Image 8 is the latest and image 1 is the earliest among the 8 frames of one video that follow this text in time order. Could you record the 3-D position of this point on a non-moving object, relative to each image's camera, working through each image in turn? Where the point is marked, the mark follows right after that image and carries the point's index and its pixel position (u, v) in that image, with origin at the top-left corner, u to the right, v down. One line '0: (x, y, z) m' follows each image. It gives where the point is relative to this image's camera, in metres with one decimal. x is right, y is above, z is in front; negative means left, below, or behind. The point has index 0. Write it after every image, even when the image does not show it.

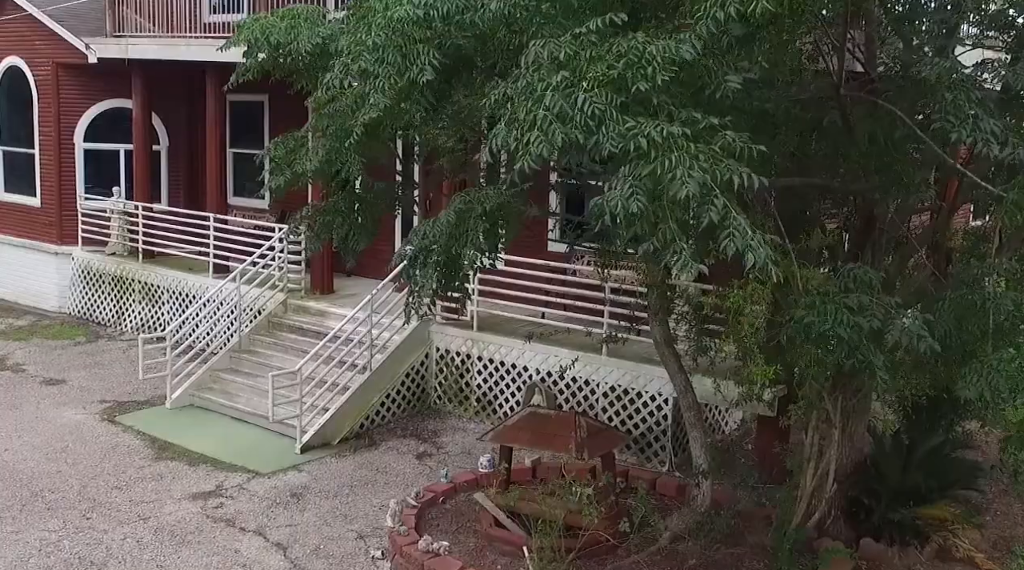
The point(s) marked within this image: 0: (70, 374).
0: (-5.1, -1.0, +12.0) m
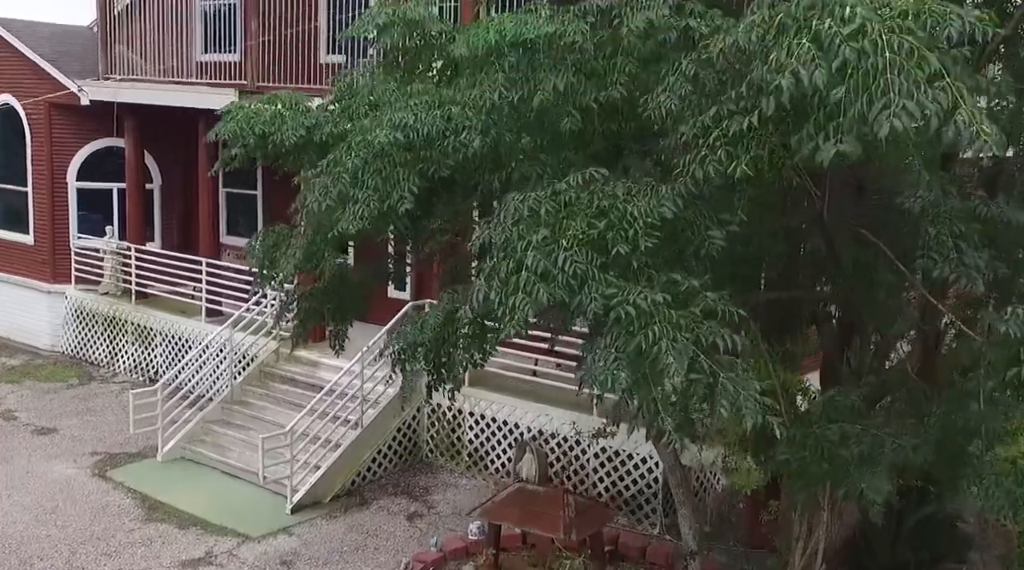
0: (-5.2, -1.6, +12.0) m
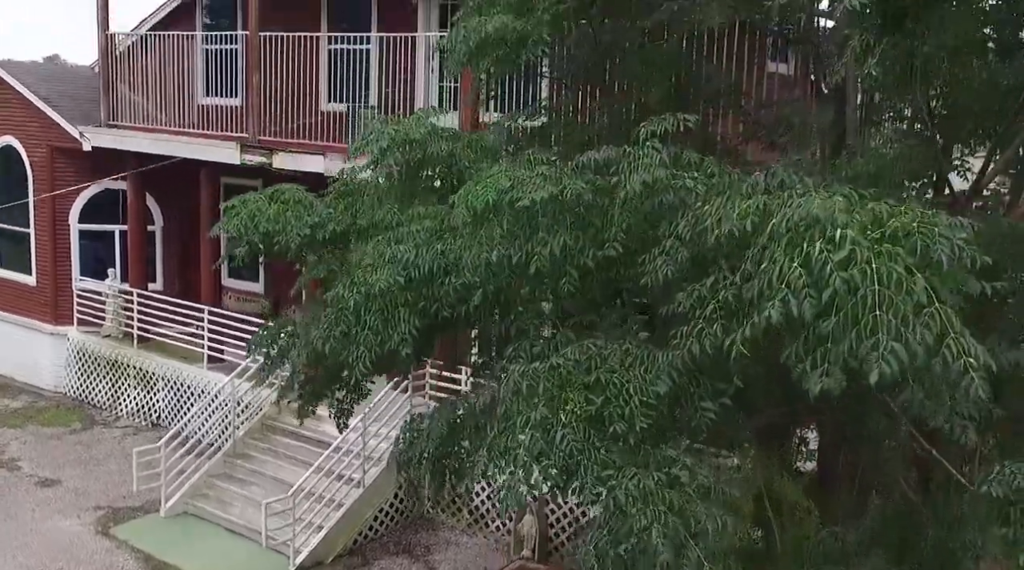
0: (-5.2, -2.2, +12.1) m
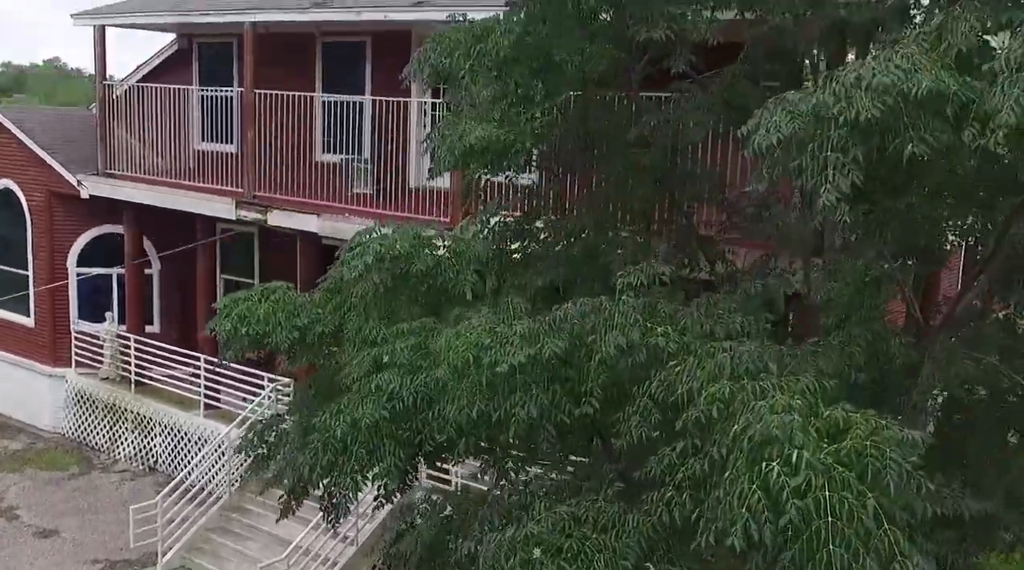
0: (-5.3, -2.8, +12.2) m
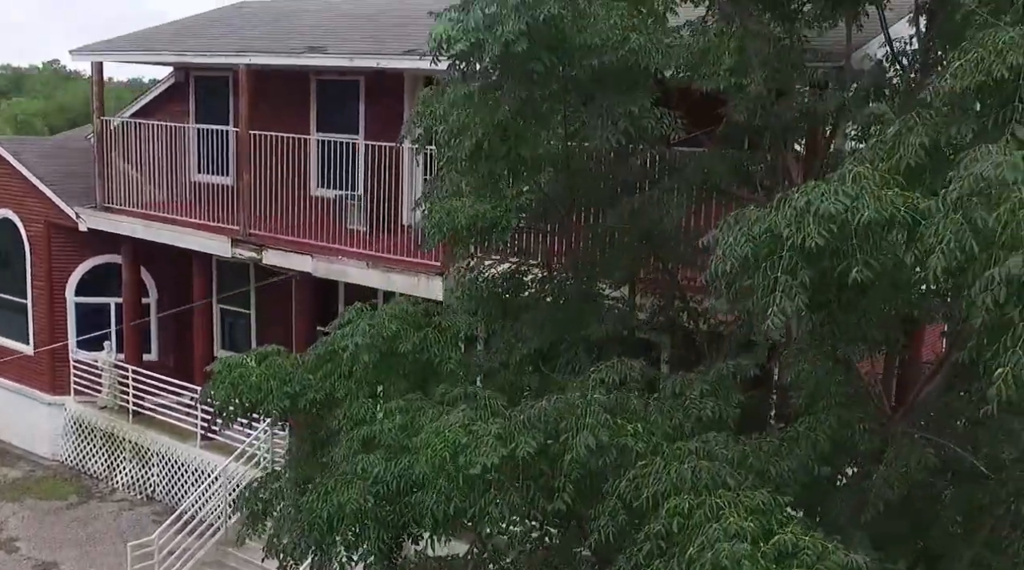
0: (-5.4, -3.2, +12.4) m
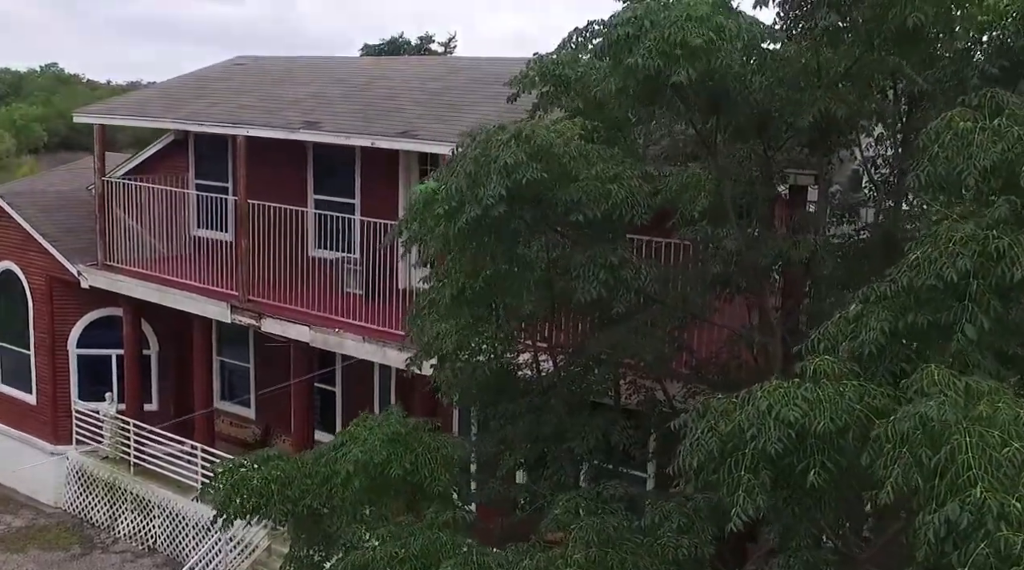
0: (-5.5, -4.0, +12.7) m
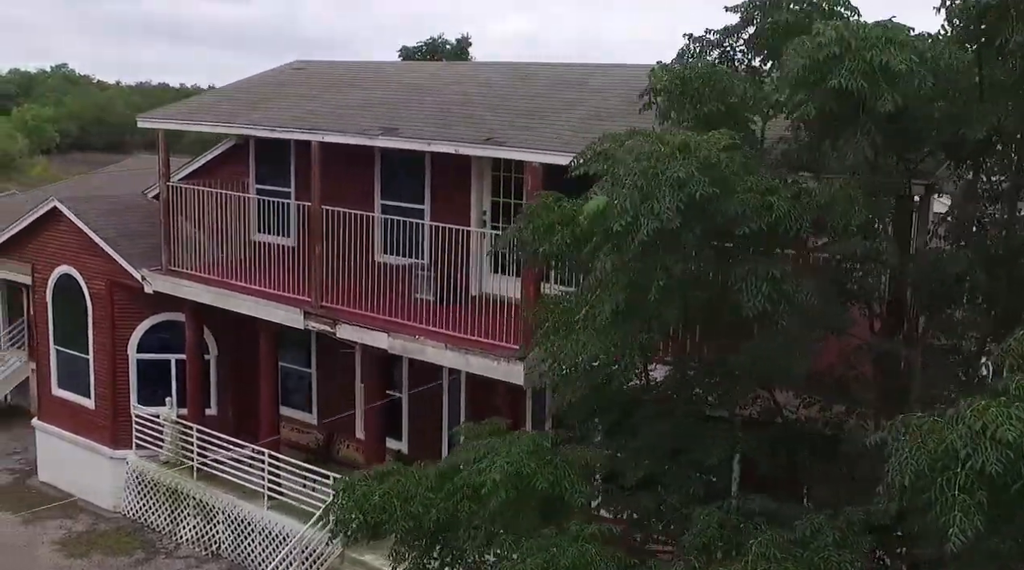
0: (-4.6, -4.0, +12.7) m
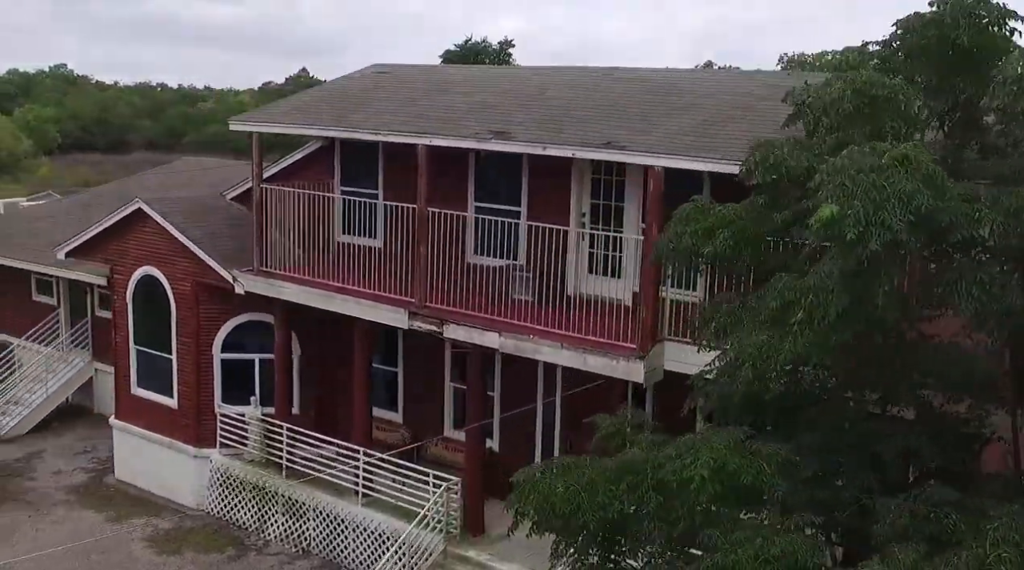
0: (-3.4, -4.1, +12.9) m
